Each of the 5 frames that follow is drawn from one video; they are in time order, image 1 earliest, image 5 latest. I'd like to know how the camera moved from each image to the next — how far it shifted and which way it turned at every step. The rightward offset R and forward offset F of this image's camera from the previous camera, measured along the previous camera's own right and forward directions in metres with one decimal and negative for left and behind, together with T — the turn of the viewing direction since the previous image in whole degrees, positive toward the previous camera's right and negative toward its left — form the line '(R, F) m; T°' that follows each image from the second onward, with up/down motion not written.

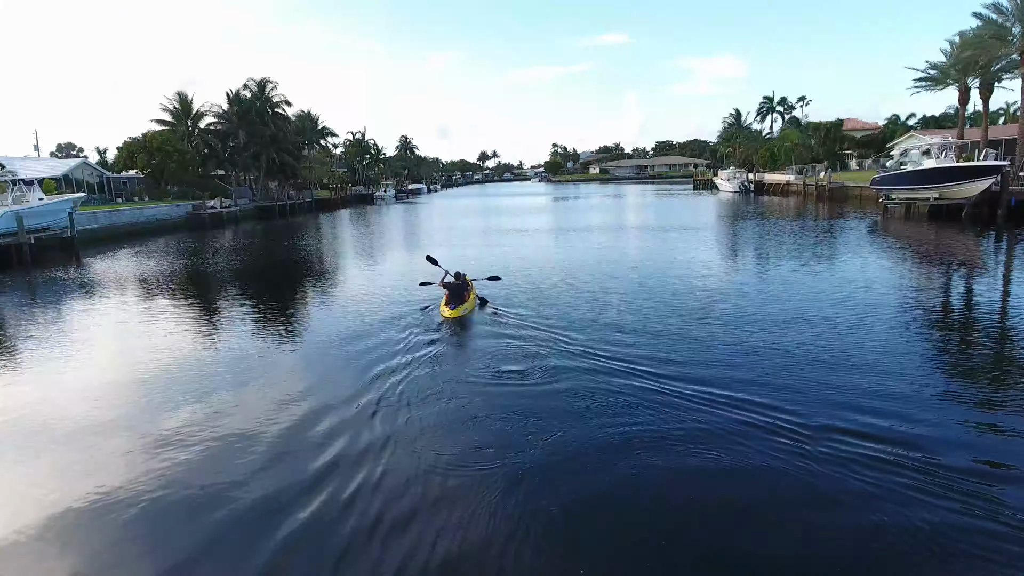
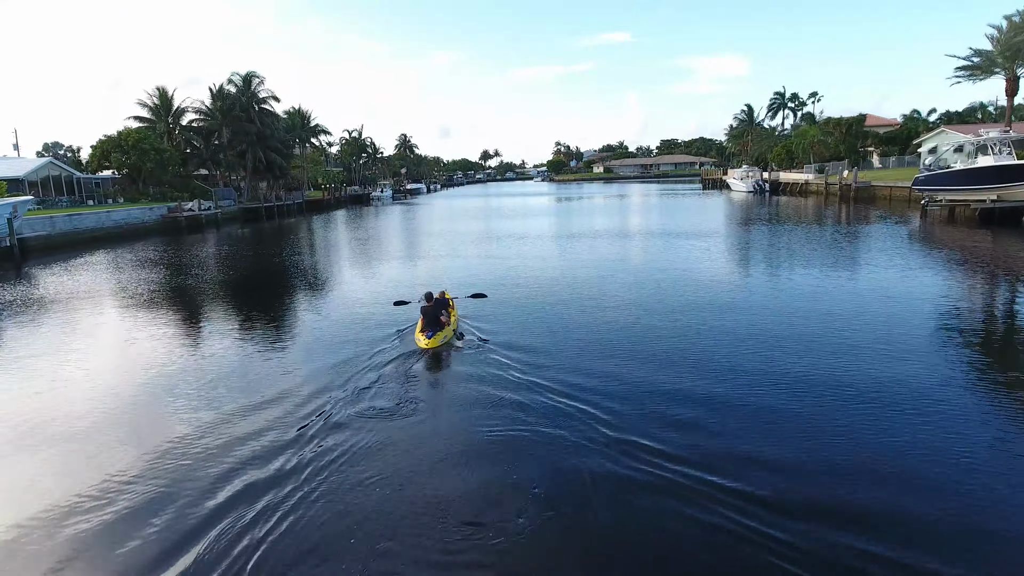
(+0.1, +2.4) m; 0°
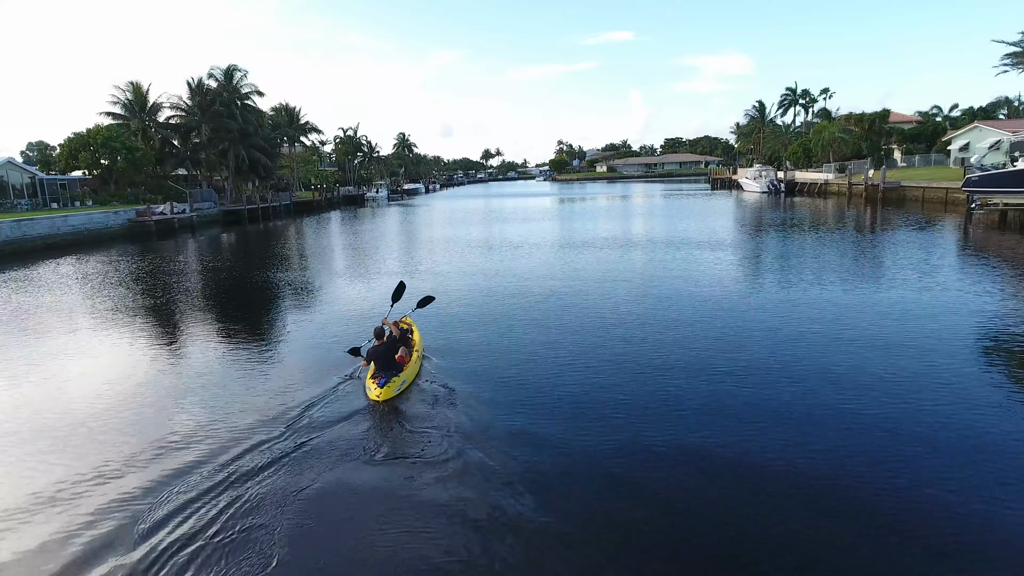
(+0.2, +2.5) m; 0°
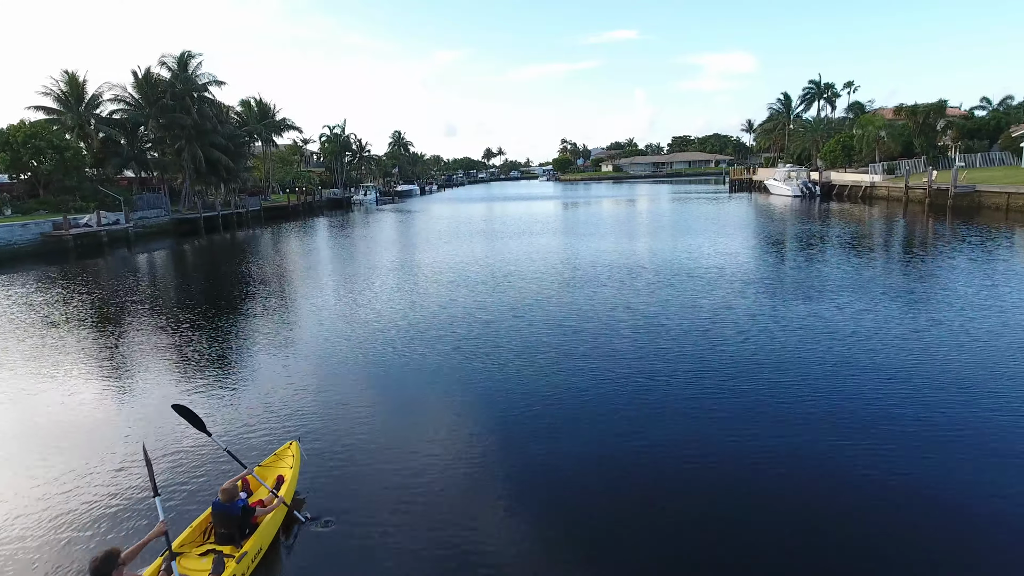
(+0.4, +4.9) m; 0°
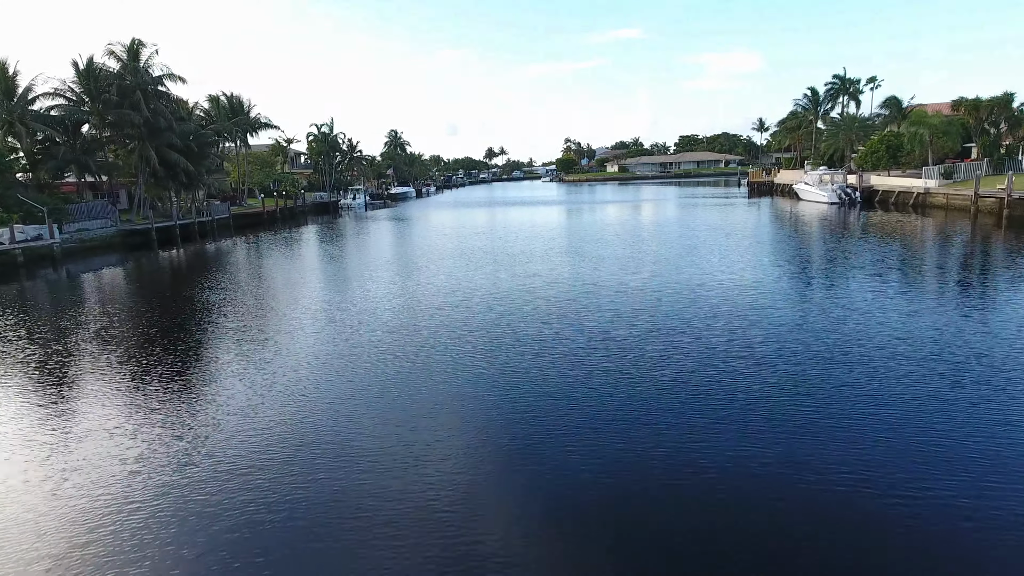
(+0.2, +4.2) m; 0°
